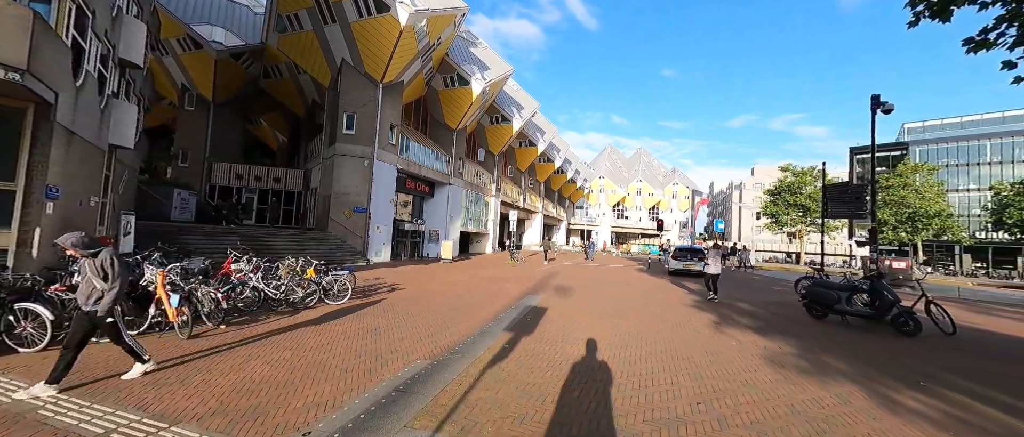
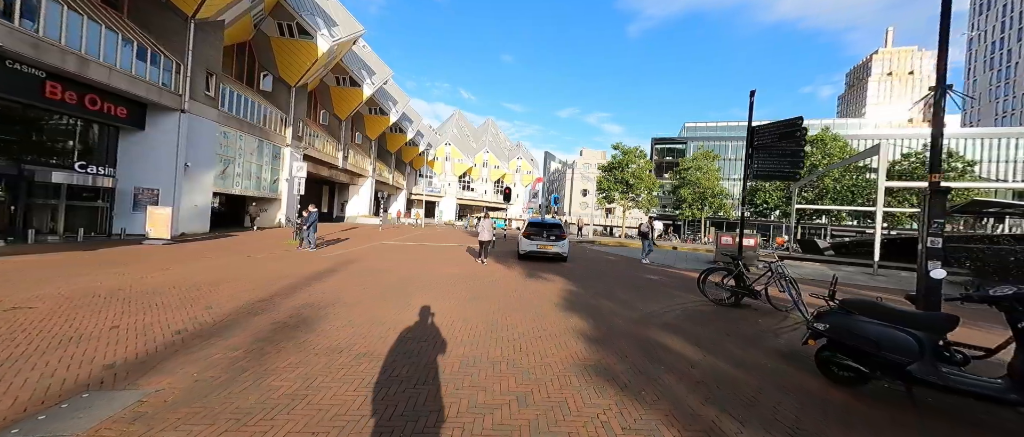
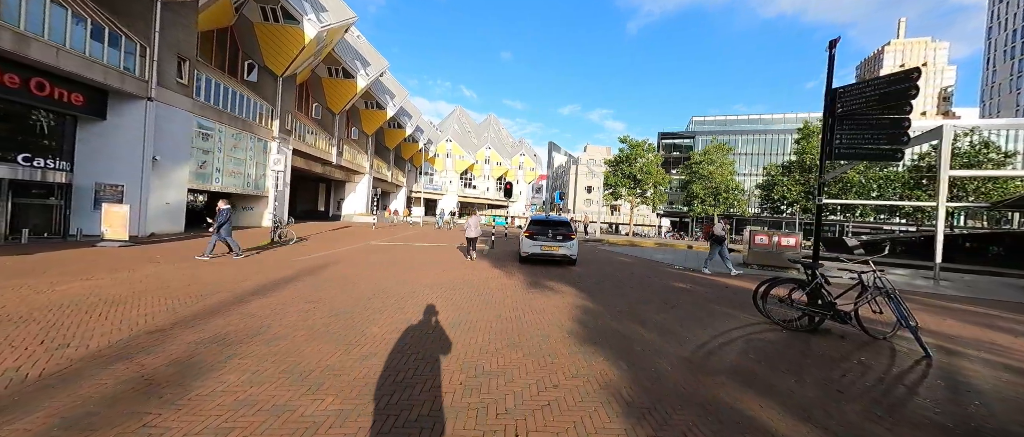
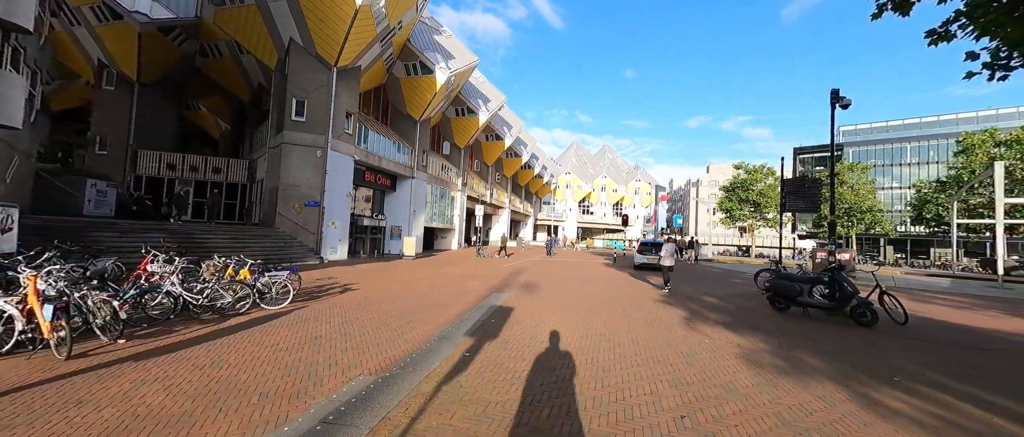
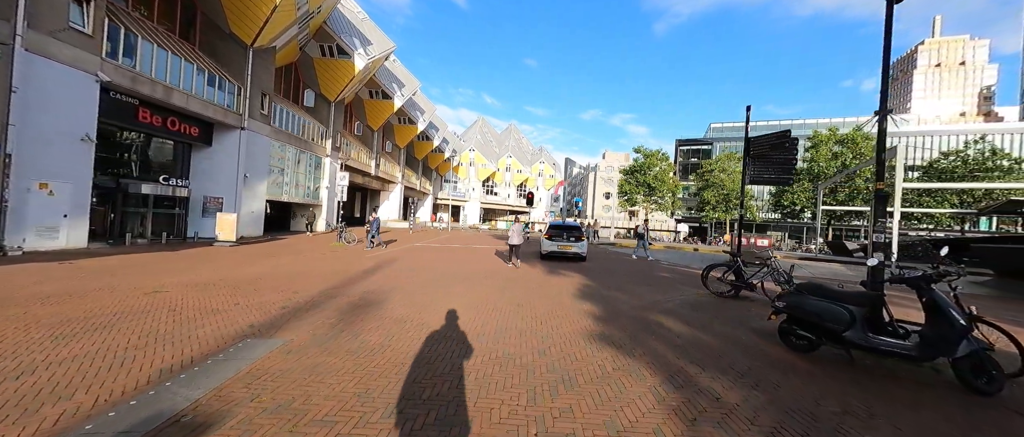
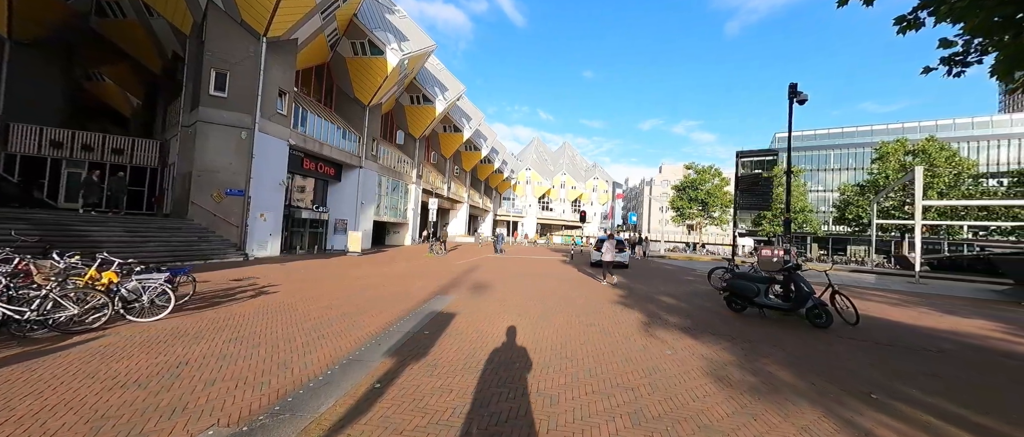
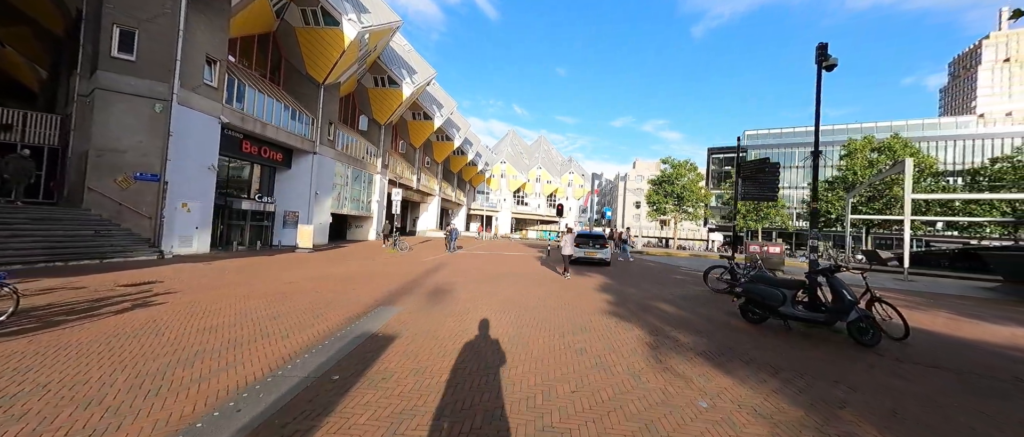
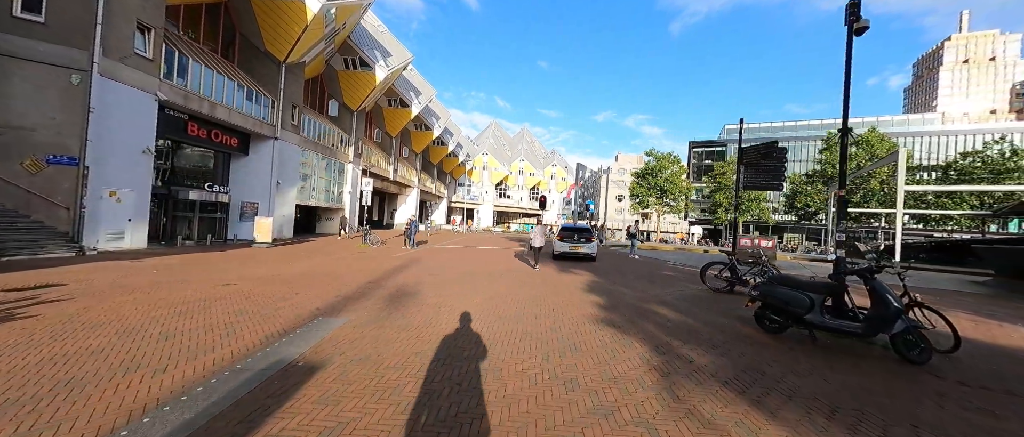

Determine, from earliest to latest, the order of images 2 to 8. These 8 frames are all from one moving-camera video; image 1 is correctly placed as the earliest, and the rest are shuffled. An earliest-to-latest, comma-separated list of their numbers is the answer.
4, 6, 7, 8, 5, 2, 3
